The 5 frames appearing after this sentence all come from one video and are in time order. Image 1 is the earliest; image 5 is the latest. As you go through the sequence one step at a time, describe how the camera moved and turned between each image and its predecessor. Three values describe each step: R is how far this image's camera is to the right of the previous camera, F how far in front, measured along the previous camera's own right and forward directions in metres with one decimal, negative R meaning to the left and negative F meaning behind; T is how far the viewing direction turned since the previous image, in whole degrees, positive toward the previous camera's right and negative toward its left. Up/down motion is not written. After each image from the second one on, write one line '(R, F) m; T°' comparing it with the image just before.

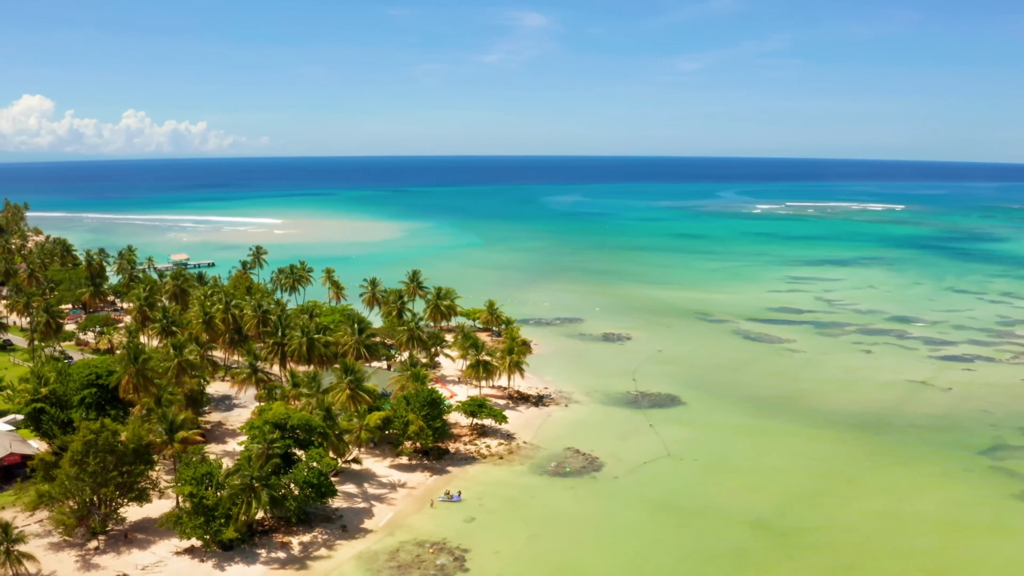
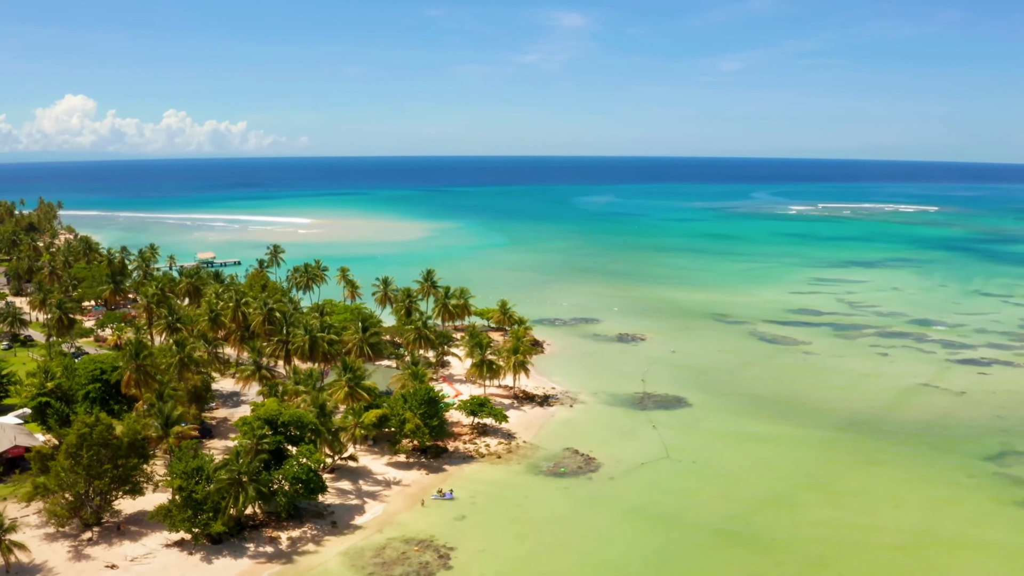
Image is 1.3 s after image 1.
(+1.4, 0.0) m; -2°
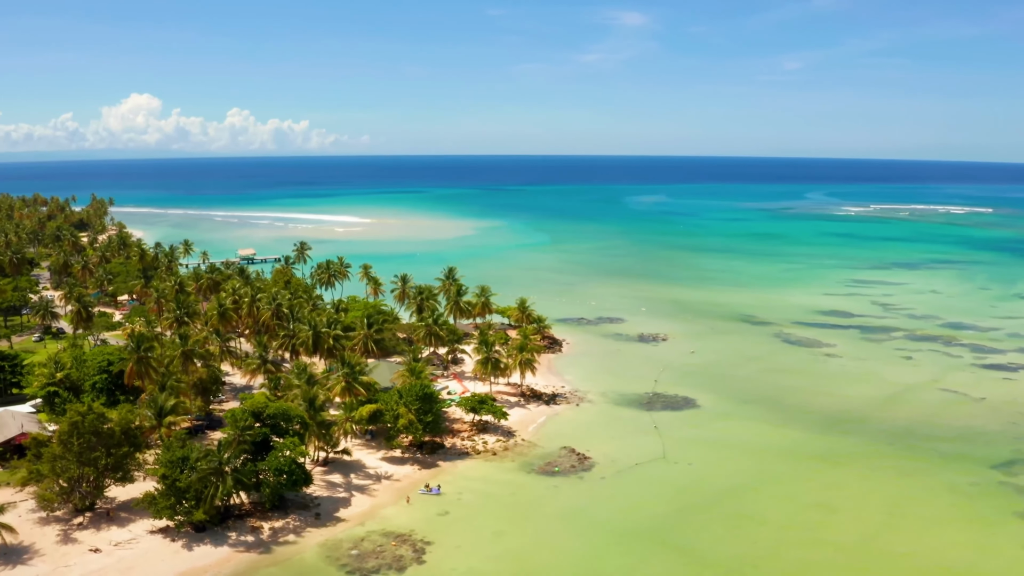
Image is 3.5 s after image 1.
(+2.2, 0.0) m; -3°
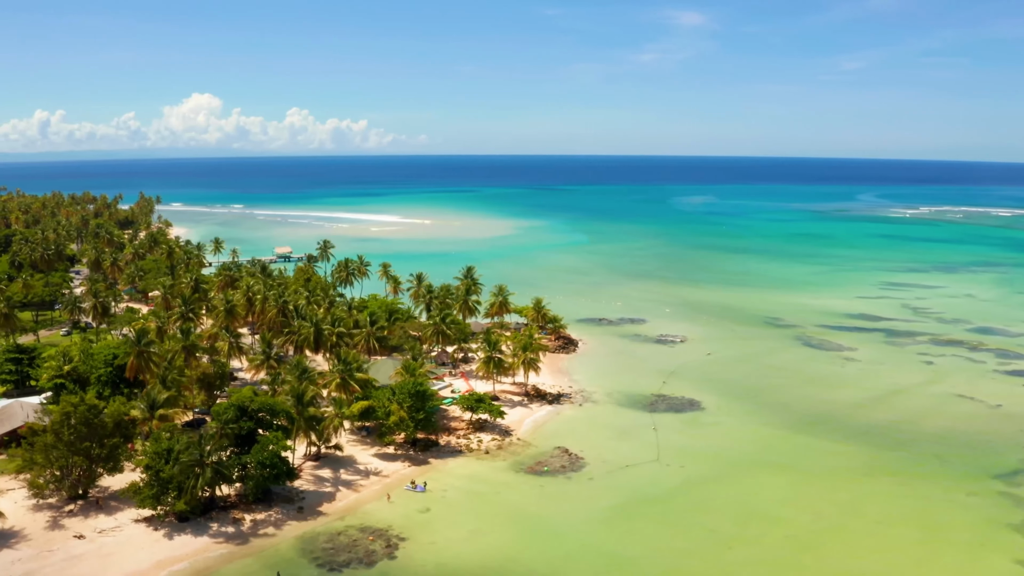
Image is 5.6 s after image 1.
(+2.3, -0.1) m; -3°
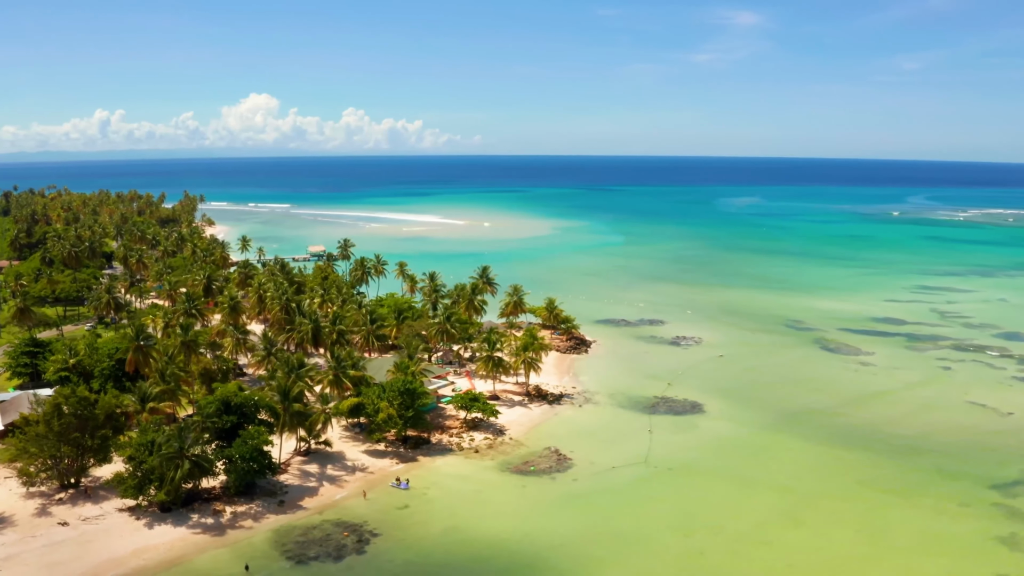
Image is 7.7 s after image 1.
(+2.3, -0.2) m; -2°
